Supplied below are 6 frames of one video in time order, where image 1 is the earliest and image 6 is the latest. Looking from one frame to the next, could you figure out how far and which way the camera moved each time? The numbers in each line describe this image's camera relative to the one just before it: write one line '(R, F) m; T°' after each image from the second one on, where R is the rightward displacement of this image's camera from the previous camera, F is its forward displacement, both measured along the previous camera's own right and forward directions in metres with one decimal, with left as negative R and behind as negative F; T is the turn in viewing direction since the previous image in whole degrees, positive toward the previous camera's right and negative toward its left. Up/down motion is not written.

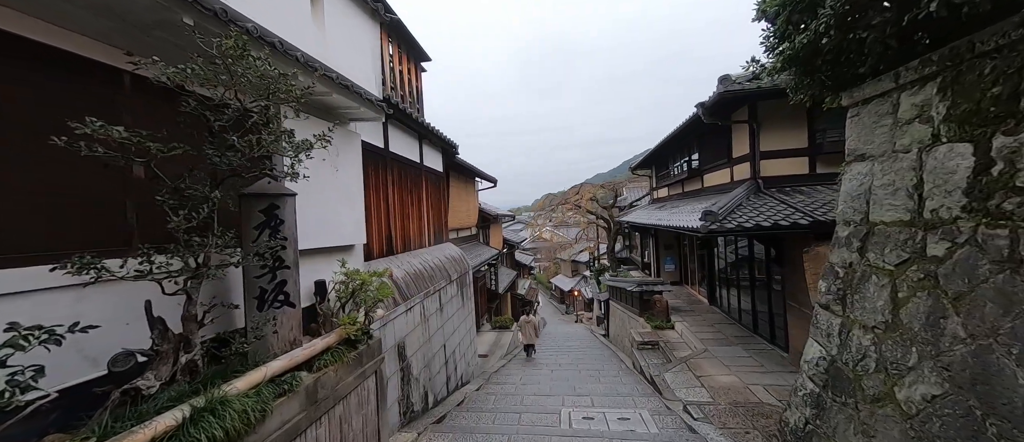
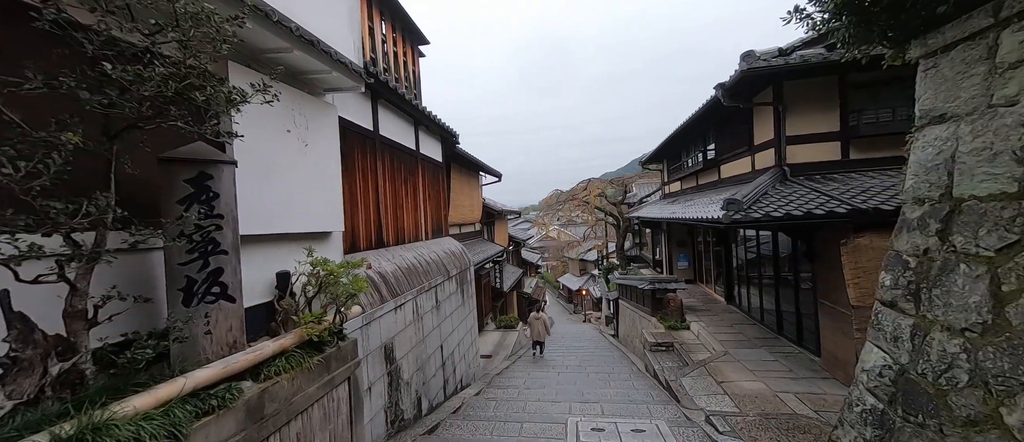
(+0.1, +0.5) m; -1°
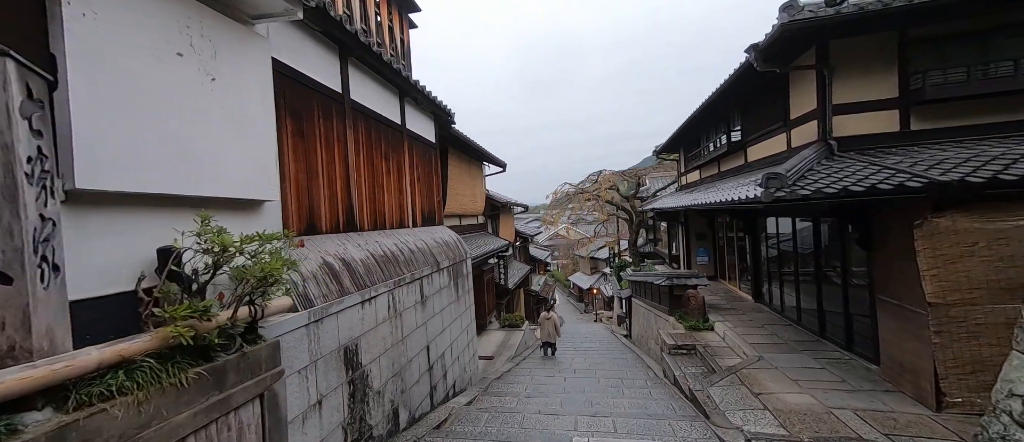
(+0.2, +0.8) m; -2°
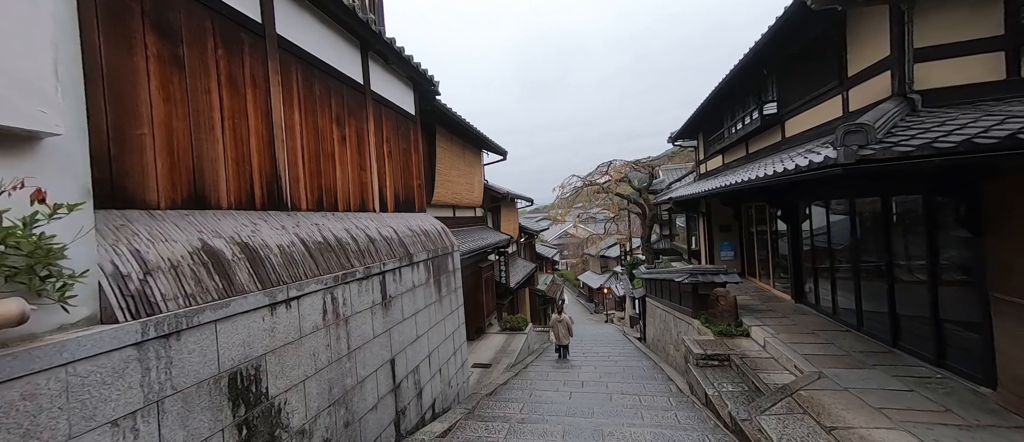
(+0.2, +1.2) m; -1°
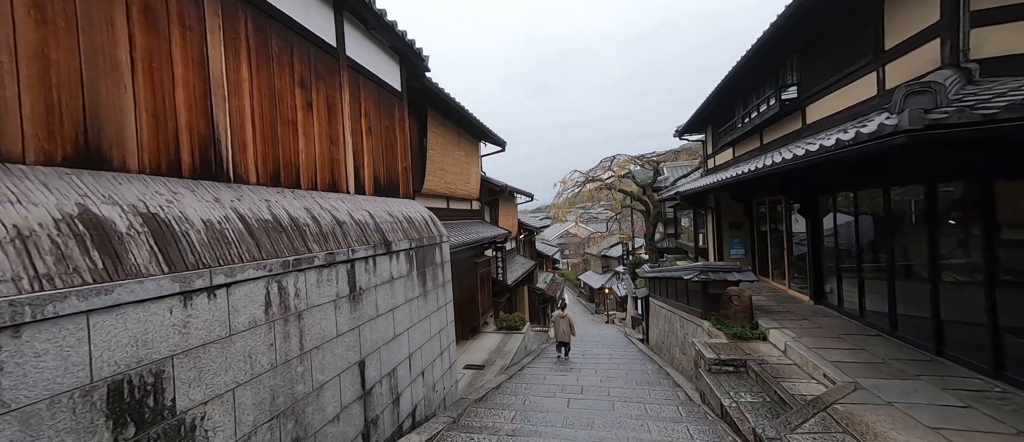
(+0.1, +0.6) m; 0°
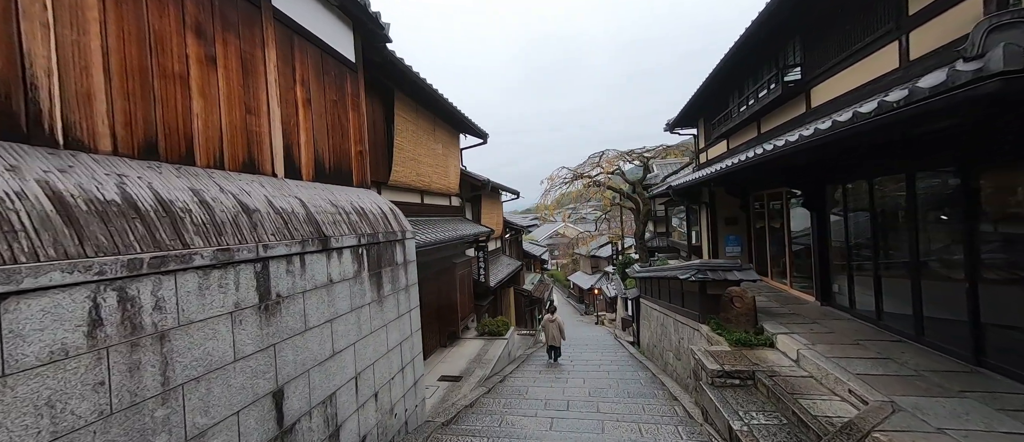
(+0.2, +0.8) m; +2°
